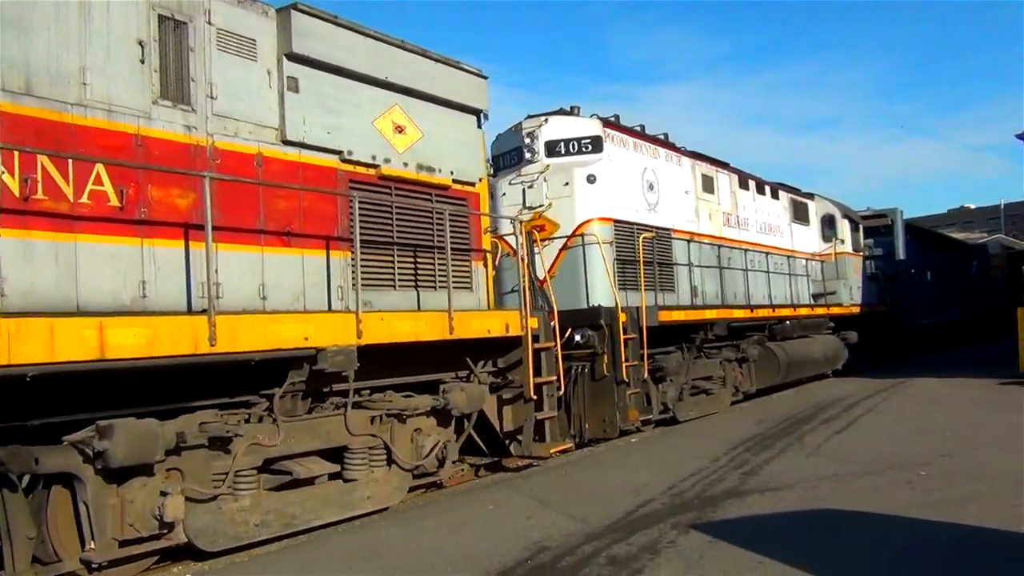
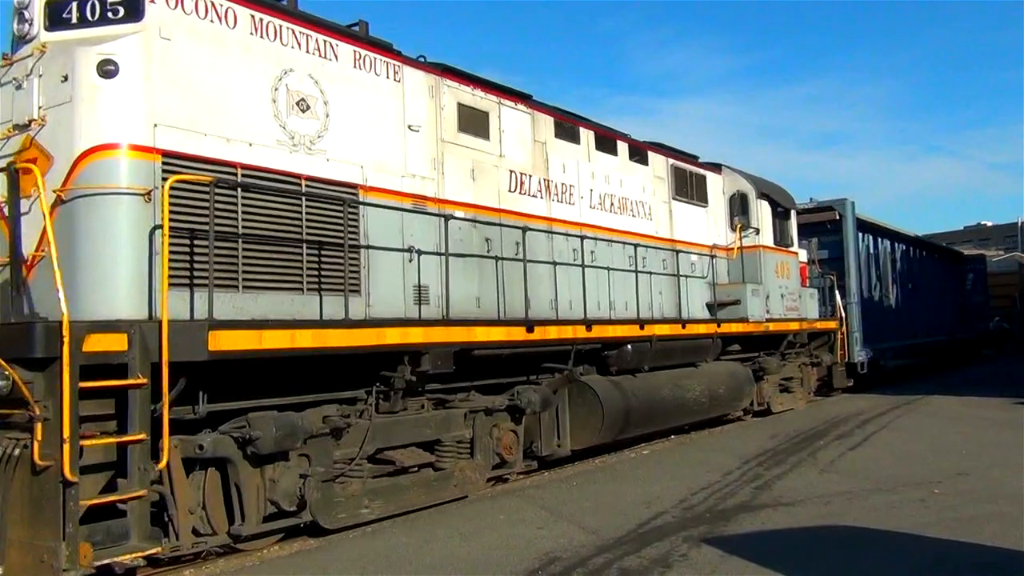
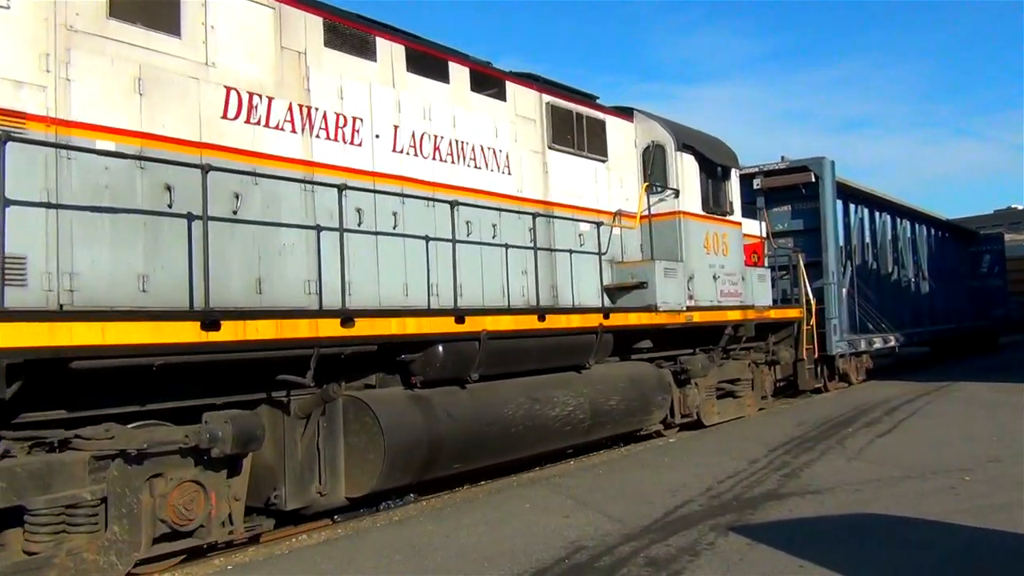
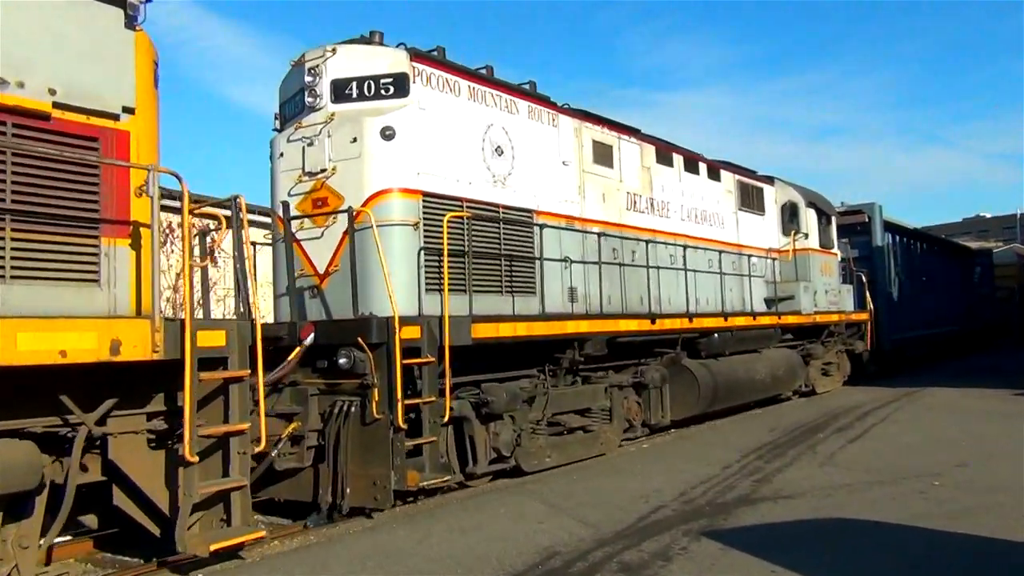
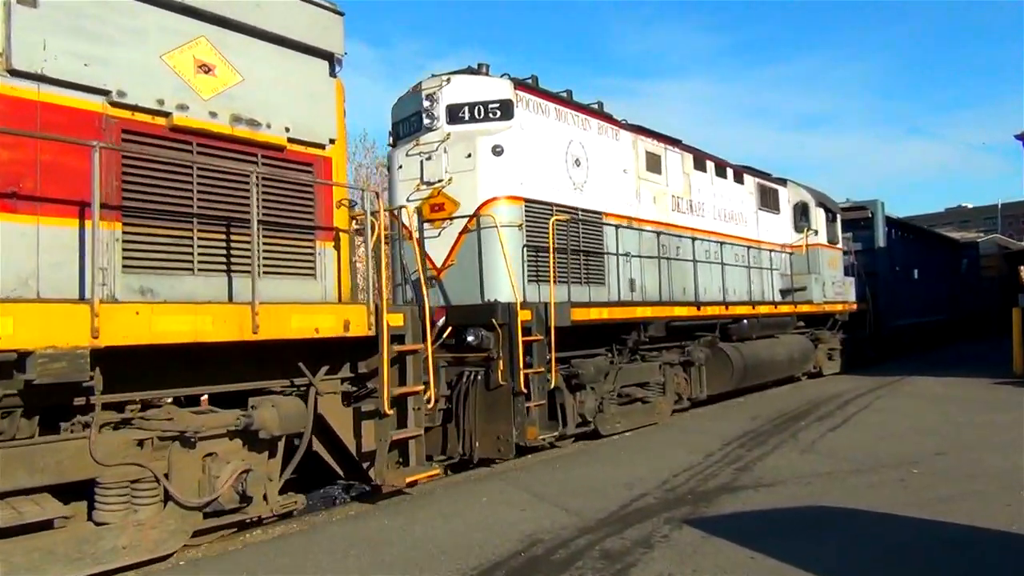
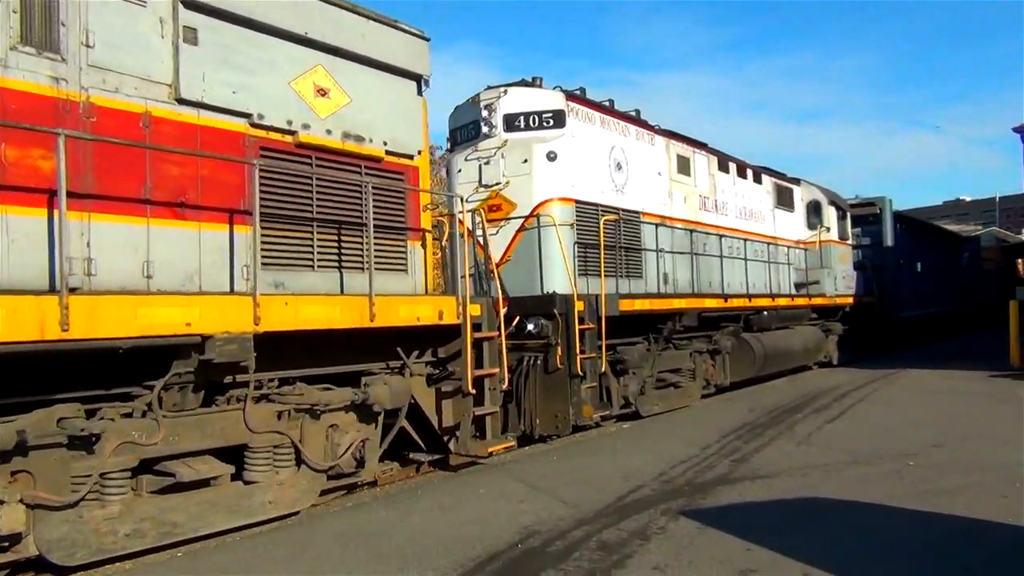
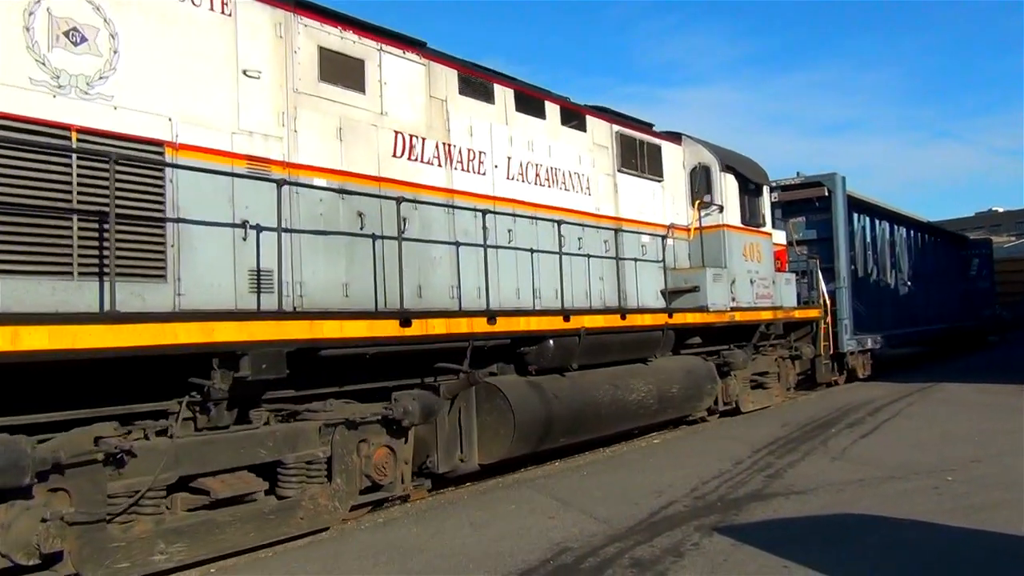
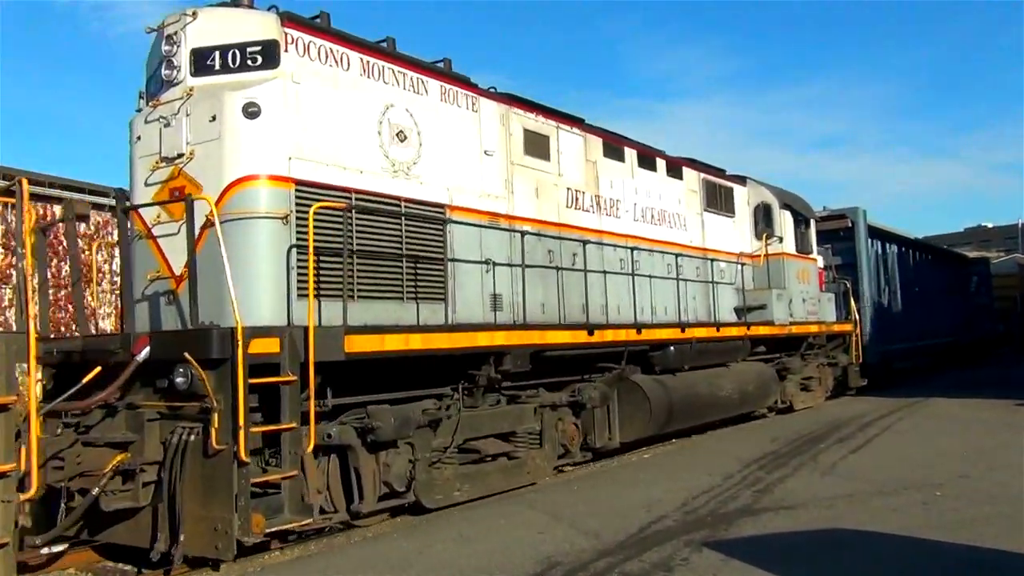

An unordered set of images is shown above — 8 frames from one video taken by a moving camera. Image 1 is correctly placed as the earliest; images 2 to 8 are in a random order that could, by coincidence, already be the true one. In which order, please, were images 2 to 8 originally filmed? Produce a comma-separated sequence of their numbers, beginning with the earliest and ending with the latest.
6, 5, 4, 8, 2, 7, 3
